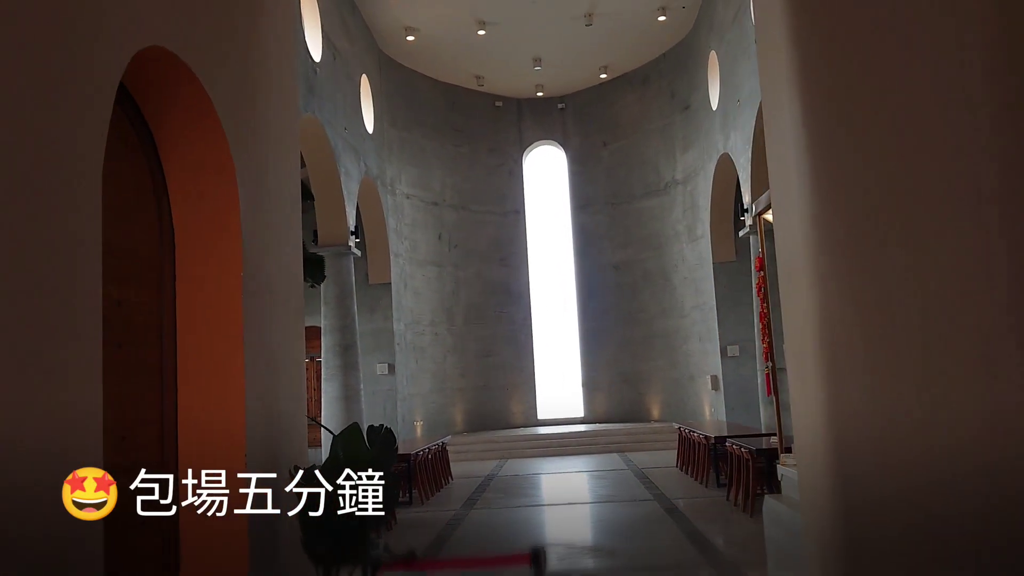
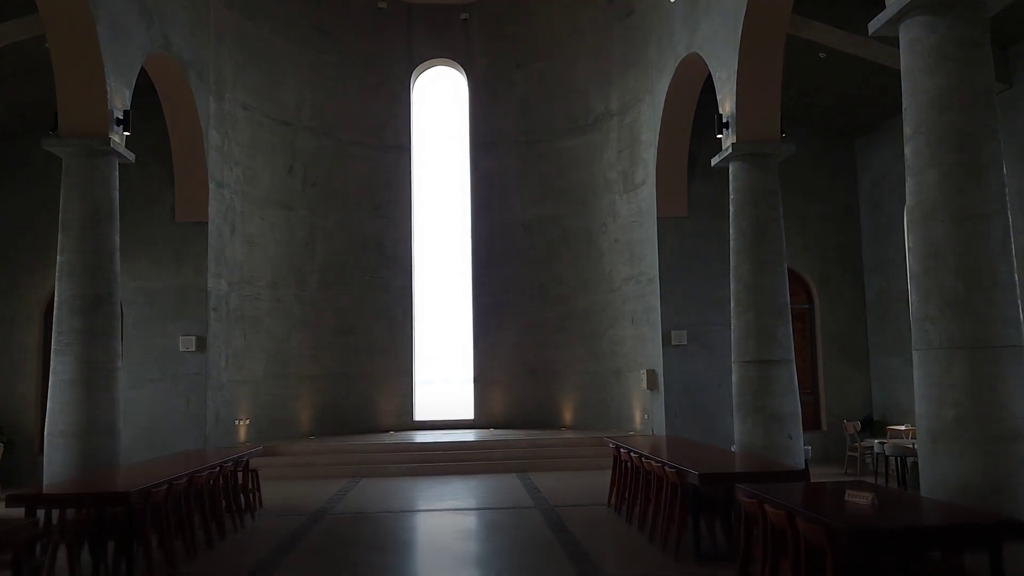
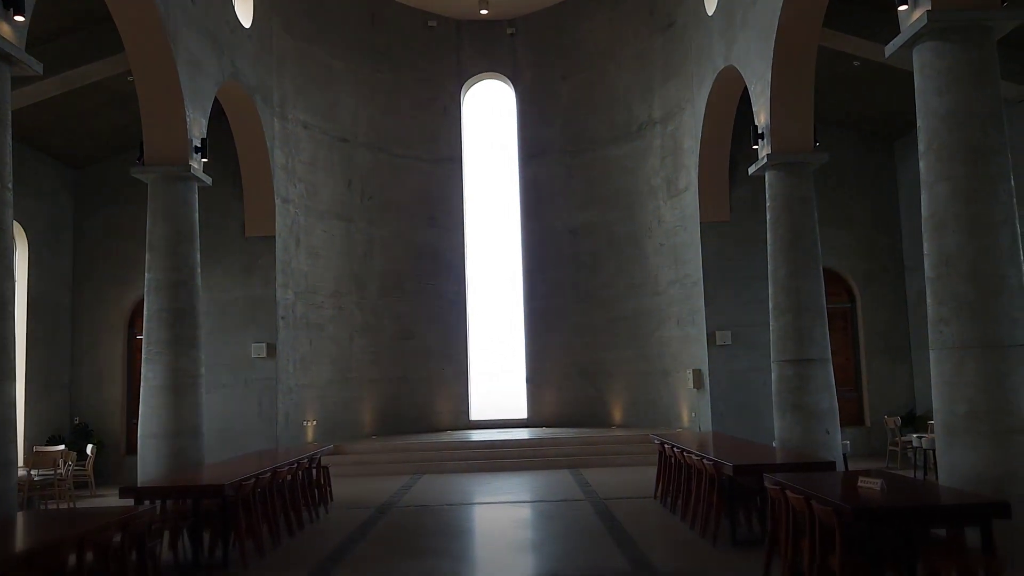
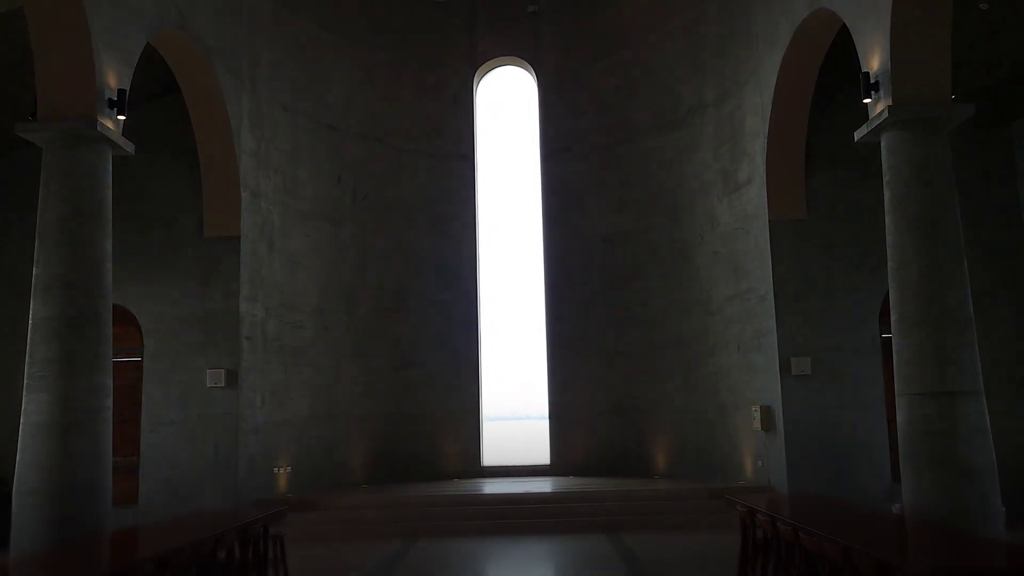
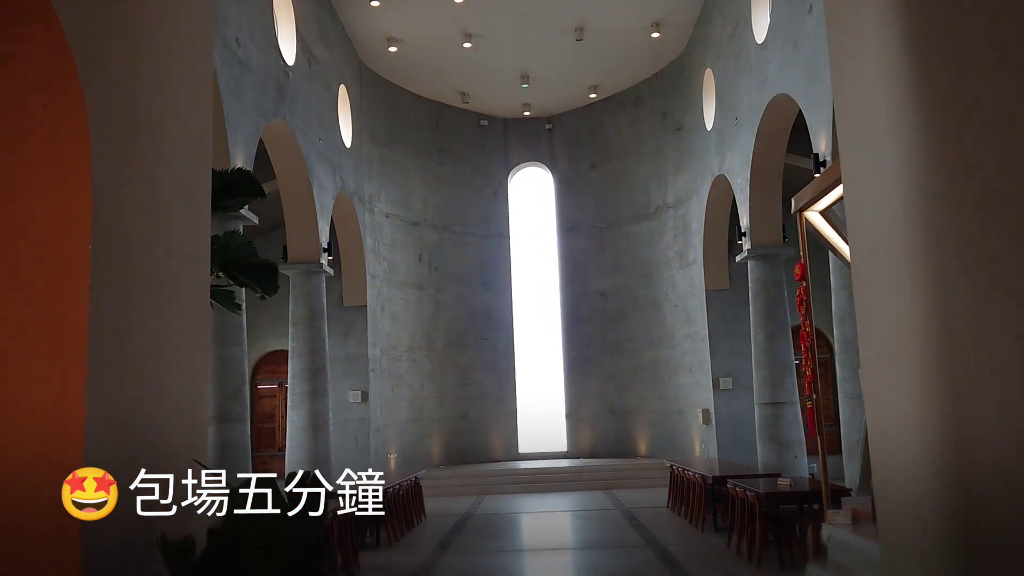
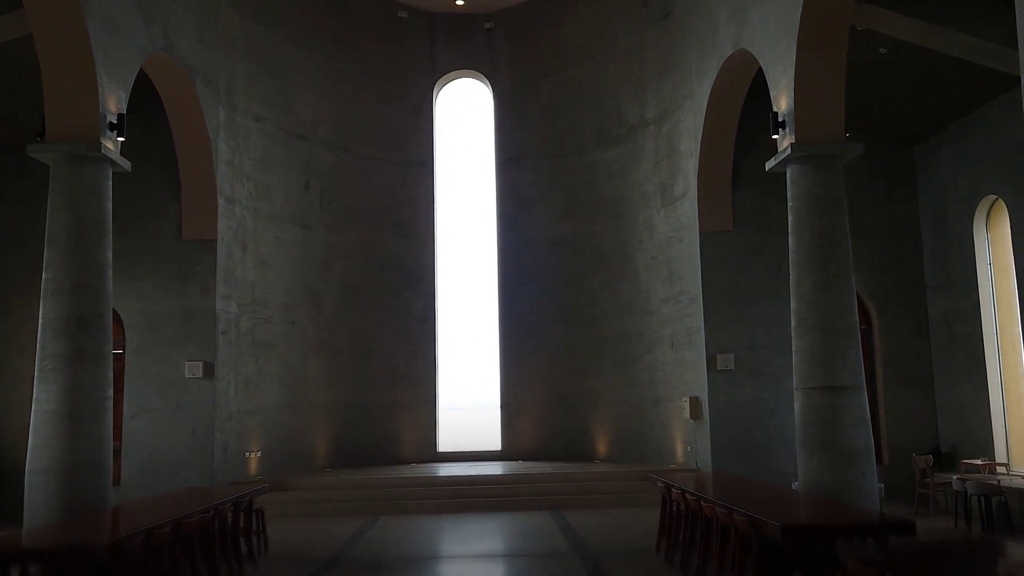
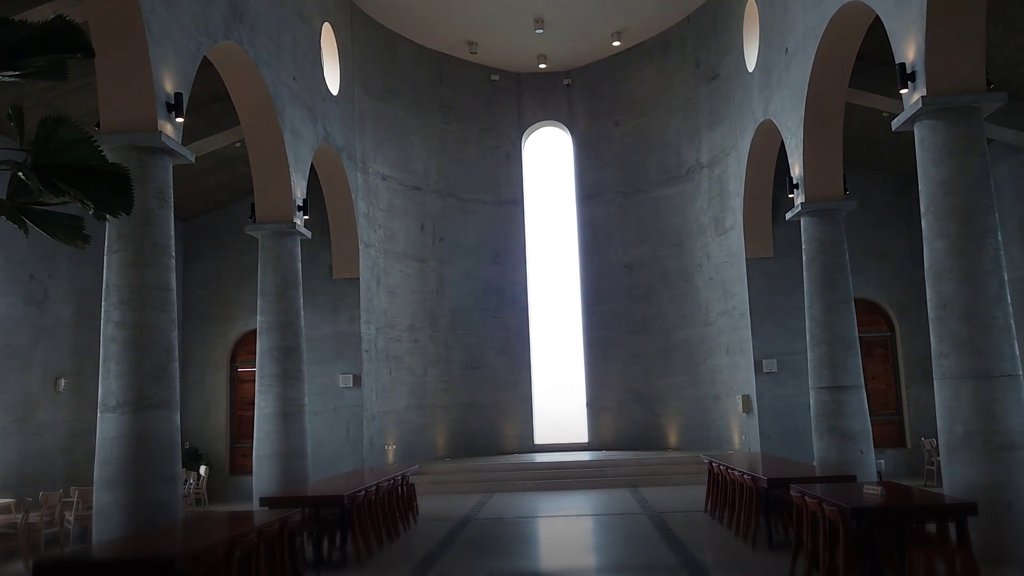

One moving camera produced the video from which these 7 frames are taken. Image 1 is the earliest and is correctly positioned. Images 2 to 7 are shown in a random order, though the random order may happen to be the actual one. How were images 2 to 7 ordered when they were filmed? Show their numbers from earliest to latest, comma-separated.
5, 7, 3, 2, 6, 4
